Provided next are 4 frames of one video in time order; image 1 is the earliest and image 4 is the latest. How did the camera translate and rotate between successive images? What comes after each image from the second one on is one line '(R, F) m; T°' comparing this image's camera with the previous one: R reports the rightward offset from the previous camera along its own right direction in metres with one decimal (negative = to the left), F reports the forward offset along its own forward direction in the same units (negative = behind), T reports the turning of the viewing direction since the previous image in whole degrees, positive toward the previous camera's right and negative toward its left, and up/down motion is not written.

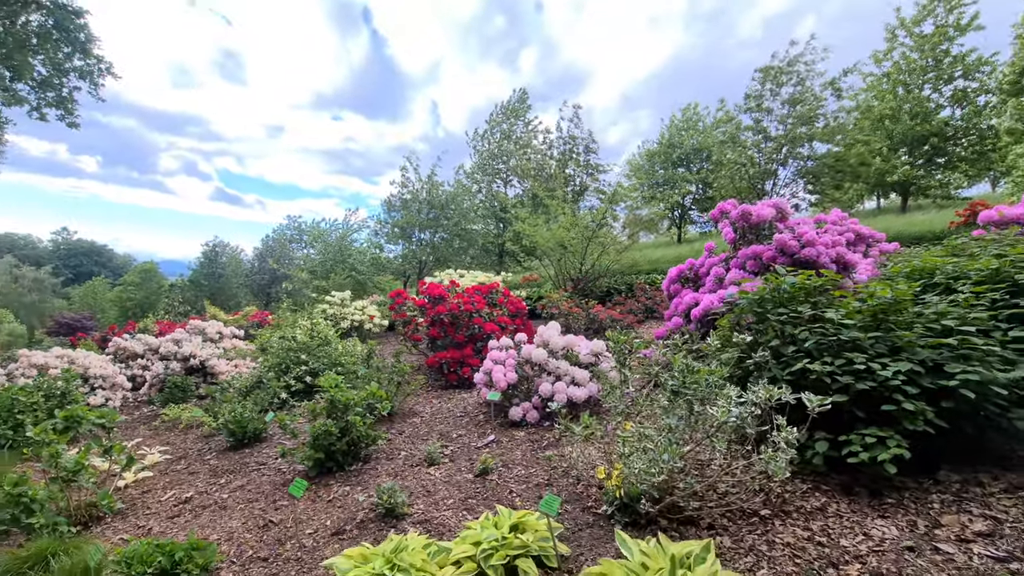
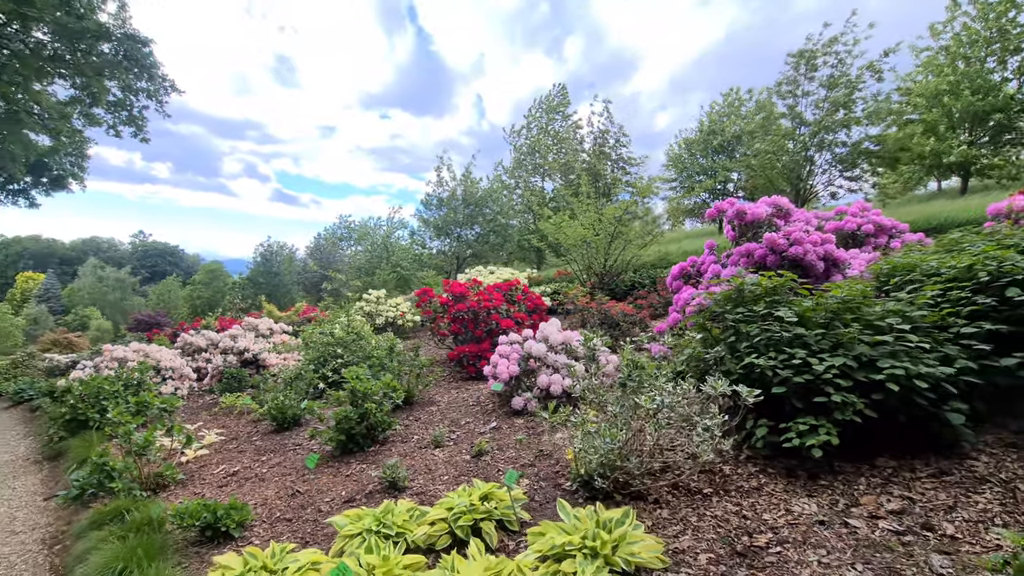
(+0.4, -0.3) m; -5°
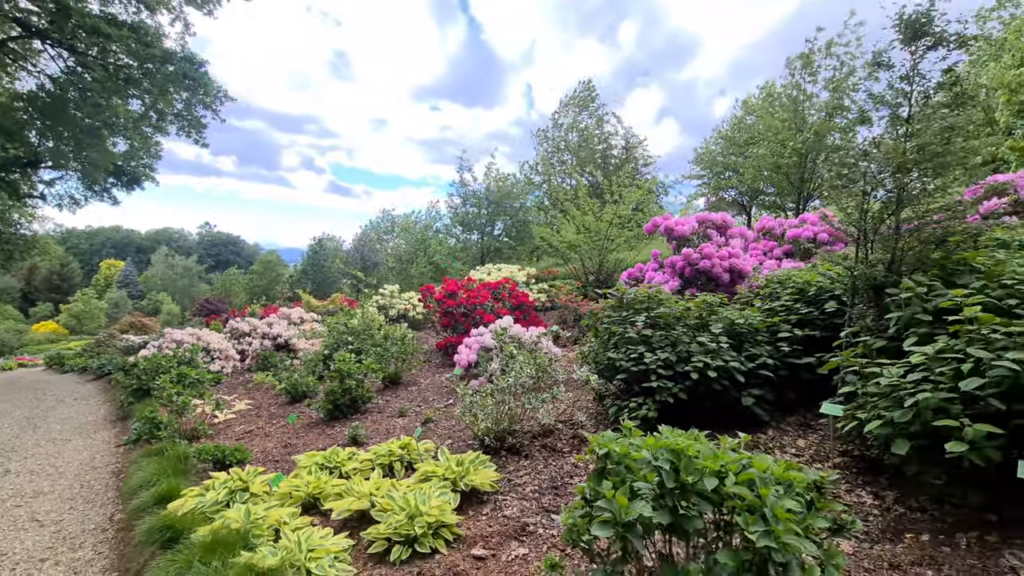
(+0.9, -0.8) m; -5°
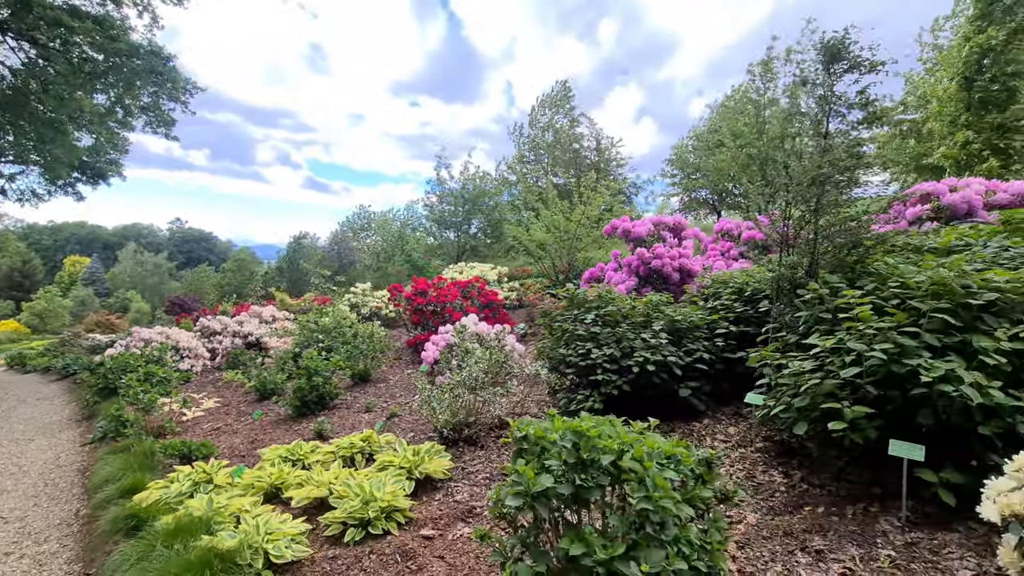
(+0.2, -0.2) m; +2°
